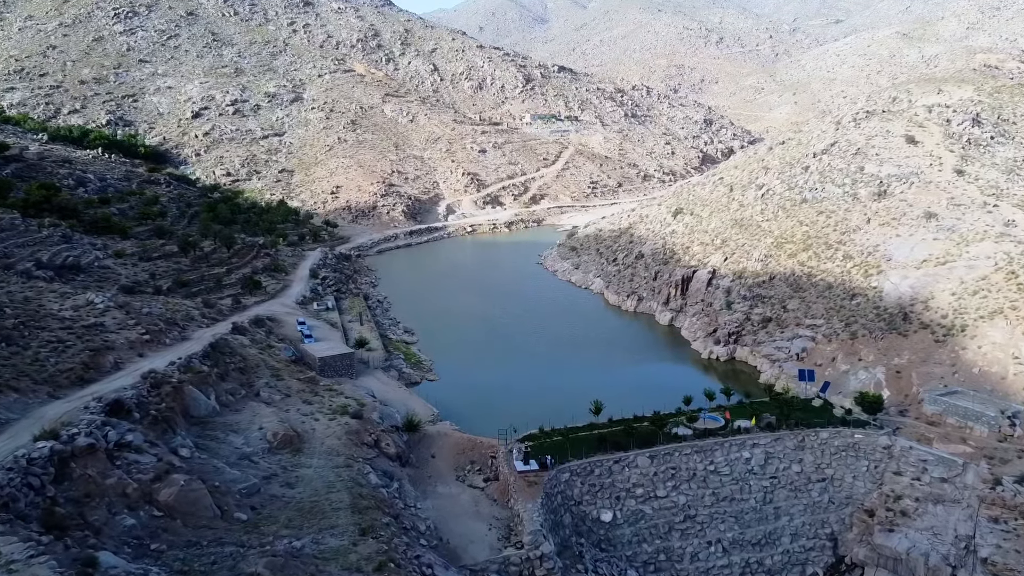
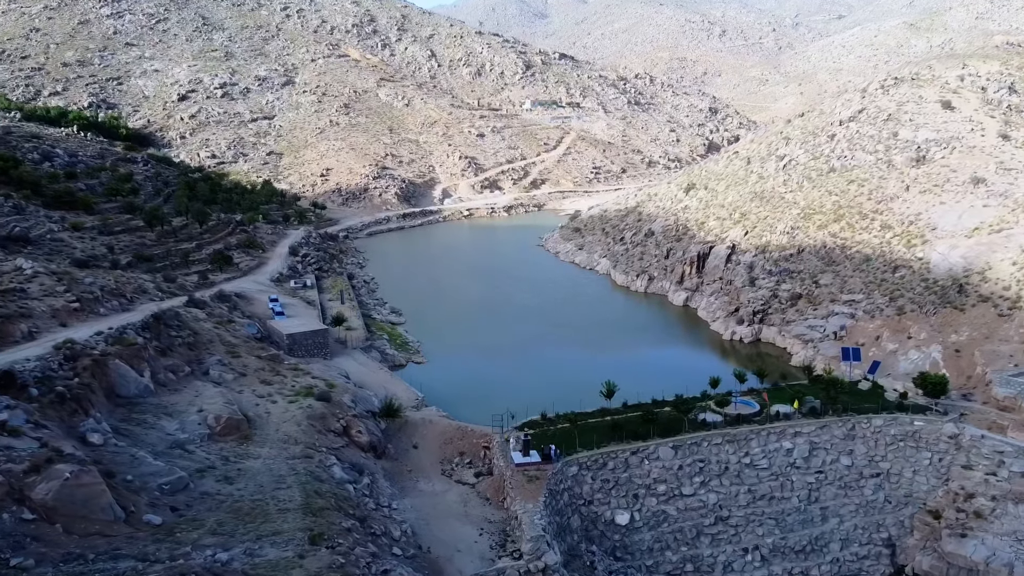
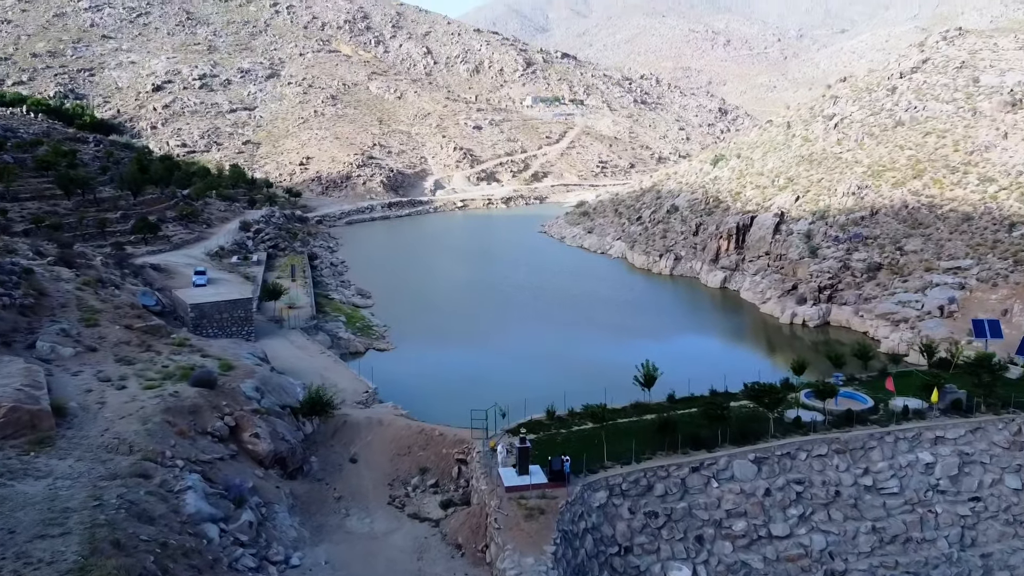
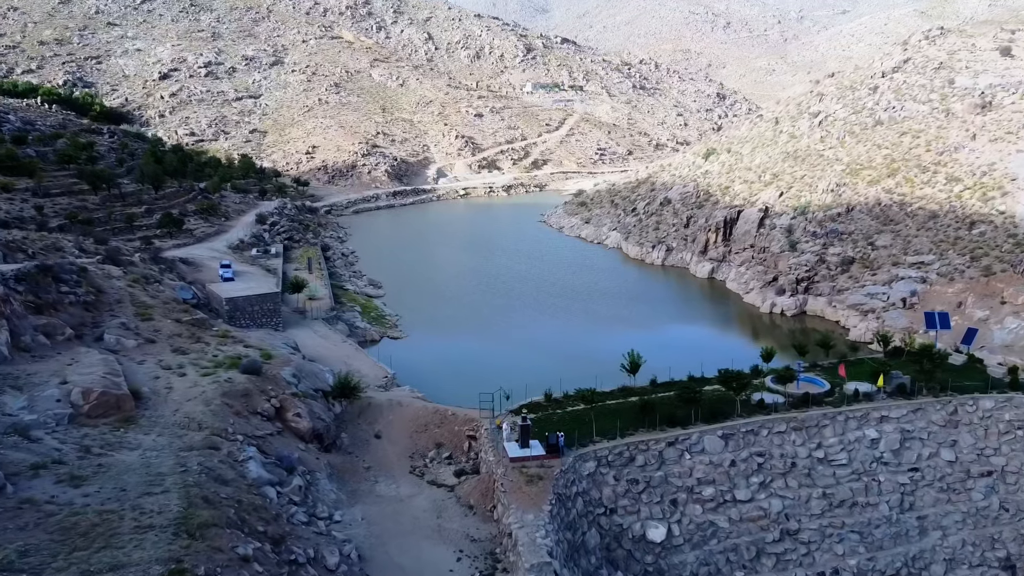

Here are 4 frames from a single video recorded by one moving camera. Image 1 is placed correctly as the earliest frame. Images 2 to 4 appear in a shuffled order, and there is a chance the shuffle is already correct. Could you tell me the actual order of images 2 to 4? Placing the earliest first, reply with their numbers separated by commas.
2, 4, 3
